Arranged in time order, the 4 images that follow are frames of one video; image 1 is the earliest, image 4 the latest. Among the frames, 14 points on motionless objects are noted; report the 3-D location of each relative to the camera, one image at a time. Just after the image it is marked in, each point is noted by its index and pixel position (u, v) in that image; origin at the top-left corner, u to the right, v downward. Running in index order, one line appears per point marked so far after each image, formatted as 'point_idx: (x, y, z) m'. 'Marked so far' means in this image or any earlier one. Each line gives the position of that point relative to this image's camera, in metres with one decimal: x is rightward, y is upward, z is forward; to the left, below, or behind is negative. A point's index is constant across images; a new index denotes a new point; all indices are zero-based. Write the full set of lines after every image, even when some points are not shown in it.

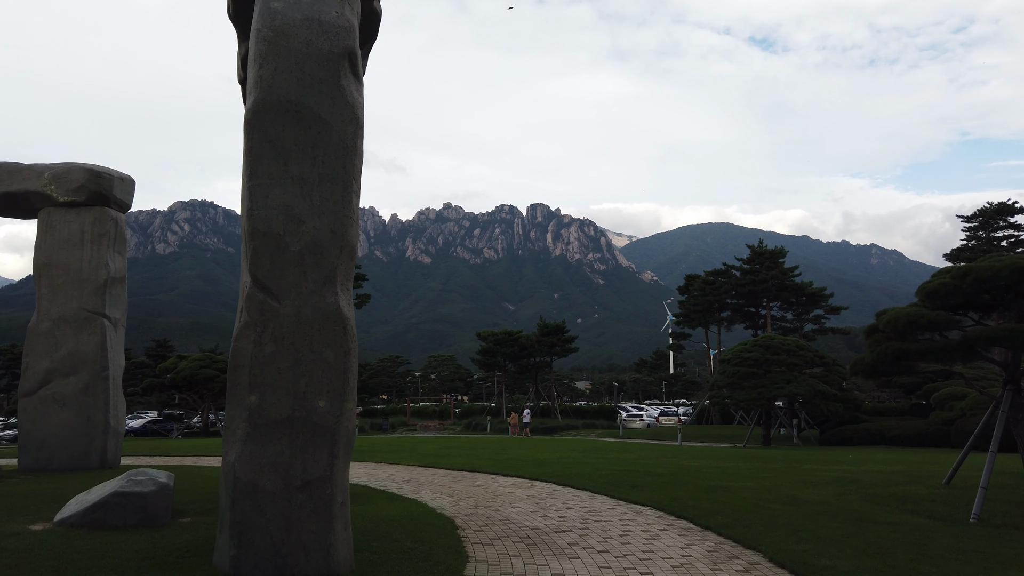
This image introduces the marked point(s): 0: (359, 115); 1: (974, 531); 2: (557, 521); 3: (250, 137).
0: (-1.5, +1.7, +6.7) m
1: (+6.1, -3.2, +9.2) m
2: (+0.6, -3.1, +9.2) m
3: (-2.4, +1.4, +6.3) m
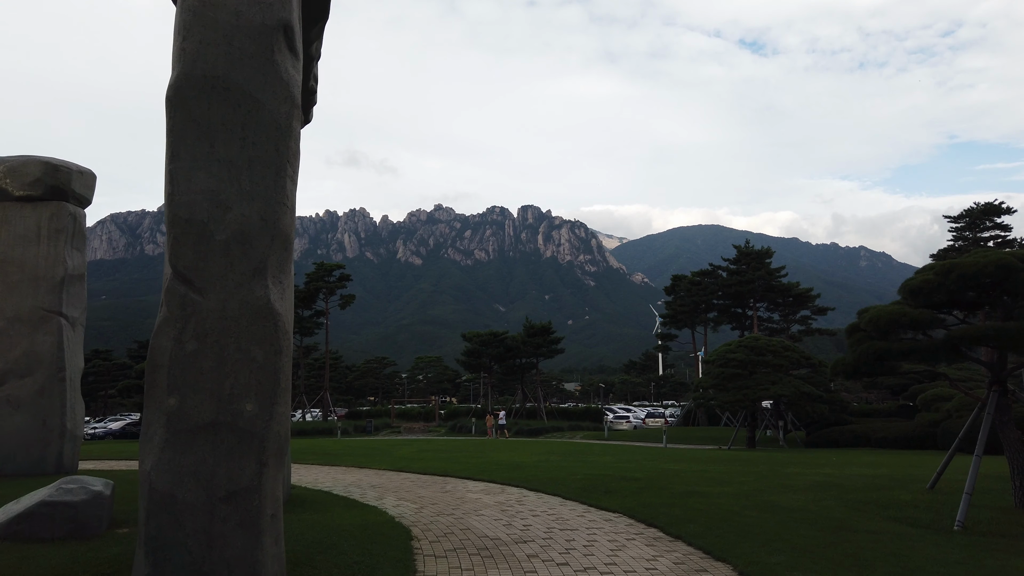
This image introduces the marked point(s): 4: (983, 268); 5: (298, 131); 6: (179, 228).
0: (-1.9, +1.7, +6.2) m
1: (+5.6, -3.2, +8.7) m
2: (+0.1, -3.0, +8.7) m
3: (-2.8, +1.4, +5.8) m
4: (+6.9, +0.3, +10.2) m
5: (-1.9, +1.4, +6.2) m
6: (-2.7, +0.5, +5.7) m
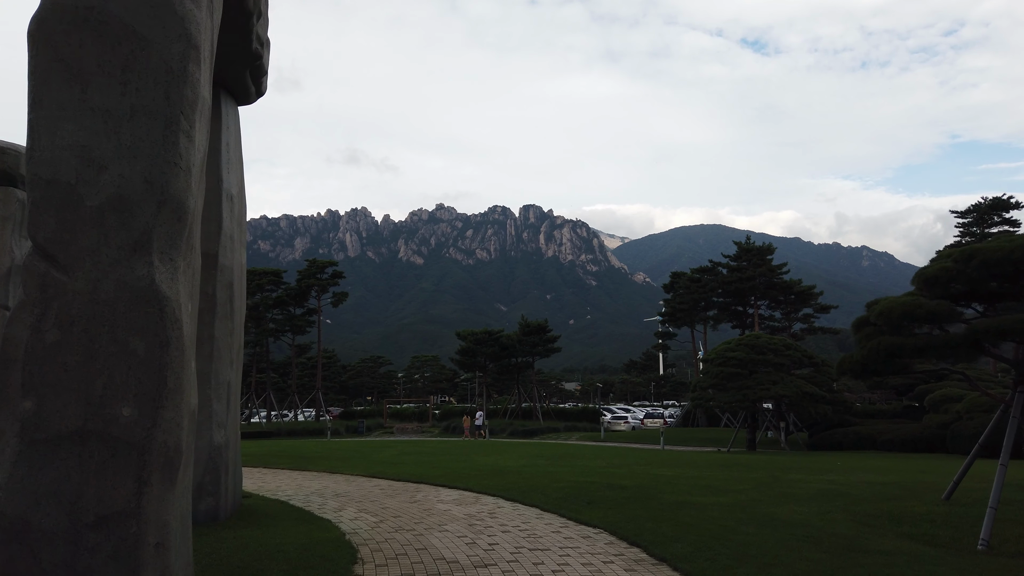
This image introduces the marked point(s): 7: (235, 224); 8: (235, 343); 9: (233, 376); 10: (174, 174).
0: (-2.3, +1.9, +5.1) m
1: (+5.2, -3.0, +7.7) m
2: (-0.3, -2.9, +7.7) m
3: (-3.2, +1.6, +4.7) m
4: (+6.5, +0.4, +9.1) m
5: (-2.3, +1.6, +5.1) m
6: (-3.1, +0.6, +4.6) m
7: (-3.9, +0.9, +9.6) m
8: (-3.8, -0.8, +9.6) m
9: (-3.8, -1.2, +9.5) m
10: (-2.4, +0.8, +4.9) m
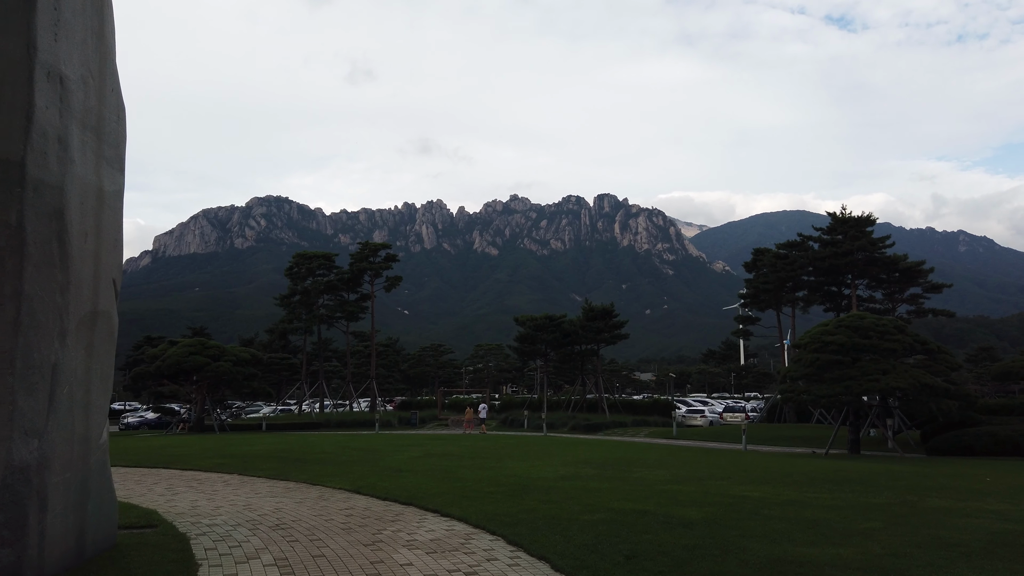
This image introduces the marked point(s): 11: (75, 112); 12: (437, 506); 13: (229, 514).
0: (-3.0, +2.4, +1.7) m
1: (+4.8, -2.4, +3.5) m
2: (-0.6, -2.3, +4.0) m
3: (-3.9, +2.1, +1.4) m
4: (+6.3, +1.1, +4.7) m
5: (-3.0, +2.1, +1.7) m
6: (-3.8, +1.2, +1.3) m
7: (-4.0, +1.5, +6.3) m
8: (-3.9, -0.2, +6.3) m
9: (-3.9, -0.6, +6.2) m
10: (-3.0, +1.3, +1.5) m
11: (-4.0, +1.6, +6.4) m
12: (-1.0, -3.0, +9.7) m
13: (-3.7, -3.0, +9.2) m
